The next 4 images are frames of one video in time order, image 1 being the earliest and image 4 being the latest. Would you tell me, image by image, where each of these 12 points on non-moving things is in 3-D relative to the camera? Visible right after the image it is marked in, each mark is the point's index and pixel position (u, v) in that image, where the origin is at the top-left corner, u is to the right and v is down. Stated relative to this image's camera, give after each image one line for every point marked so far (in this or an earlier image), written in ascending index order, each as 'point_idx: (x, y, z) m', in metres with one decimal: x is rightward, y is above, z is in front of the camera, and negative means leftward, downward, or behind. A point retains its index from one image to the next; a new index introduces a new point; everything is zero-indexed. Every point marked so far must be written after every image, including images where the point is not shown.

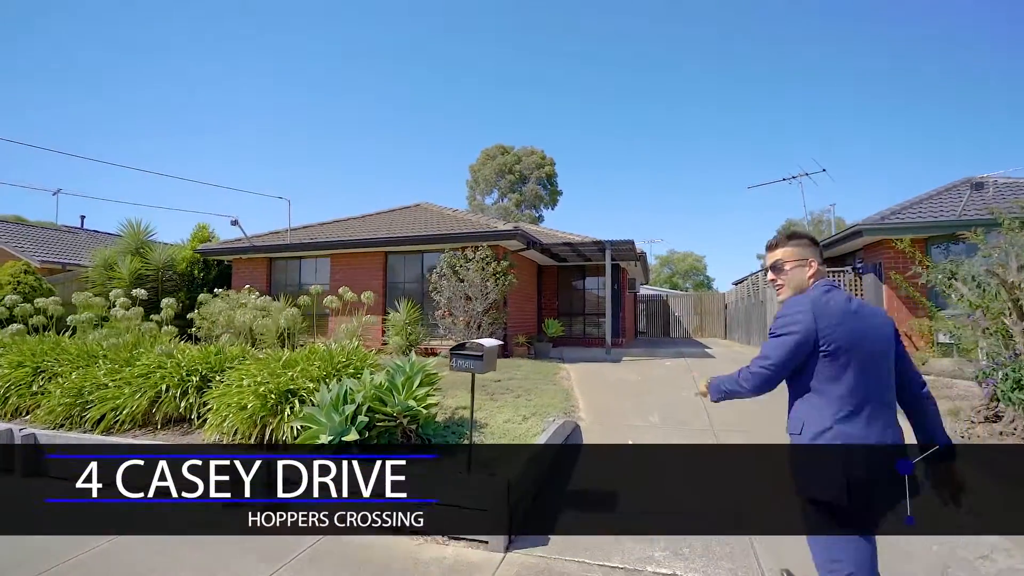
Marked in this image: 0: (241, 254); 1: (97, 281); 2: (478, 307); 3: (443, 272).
0: (-6.6, +0.8, +11.7) m
1: (-10.3, +0.1, +12.1) m
2: (-0.7, -0.4, +9.2) m
3: (-1.4, +0.3, +9.4) m
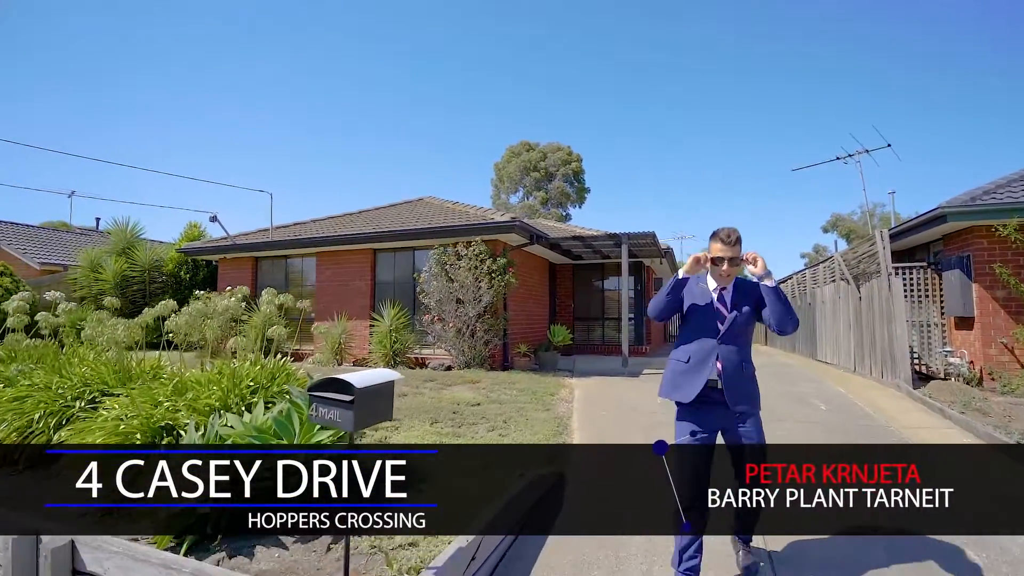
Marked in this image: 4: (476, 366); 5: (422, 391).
0: (-6.4, +0.8, +10.8) m
1: (-10.1, +0.1, +11.4) m
2: (-0.7, -0.4, +7.9) m
3: (-1.4, +0.3, +8.2) m
4: (-0.6, -1.3, +8.1) m
5: (-1.2, -1.4, +6.4) m
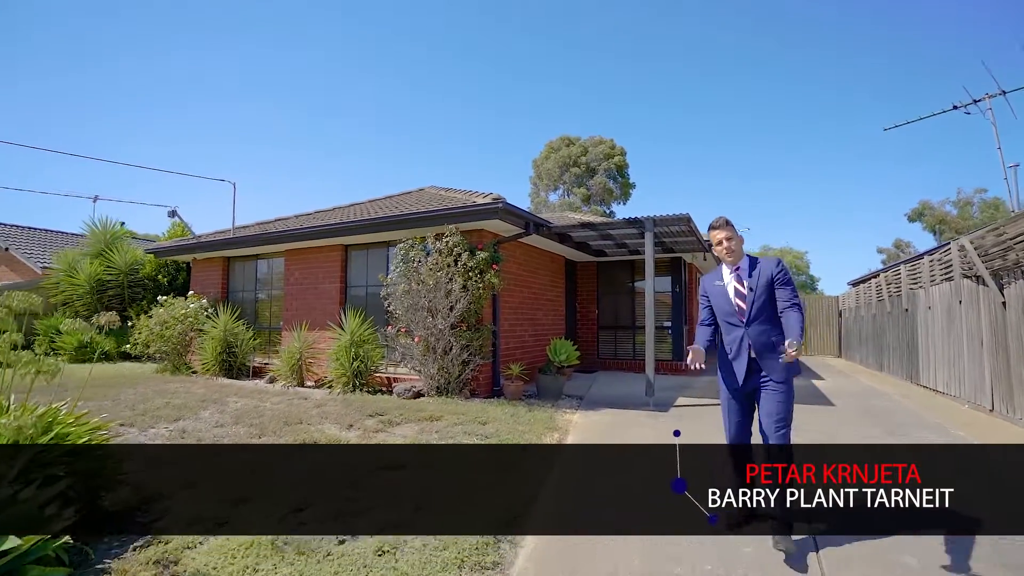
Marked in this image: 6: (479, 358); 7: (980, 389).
0: (-6.3, +0.7, +9.6) m
1: (-9.9, 0.0, +10.6) m
2: (-0.9, -0.4, +6.1) m
3: (-1.5, +0.2, +6.5) m
4: (-0.8, -1.3, +6.3) m
5: (-1.6, -1.4, +4.7) m
6: (-0.4, -0.9, +6.3) m
7: (+5.2, -1.1, +5.4) m
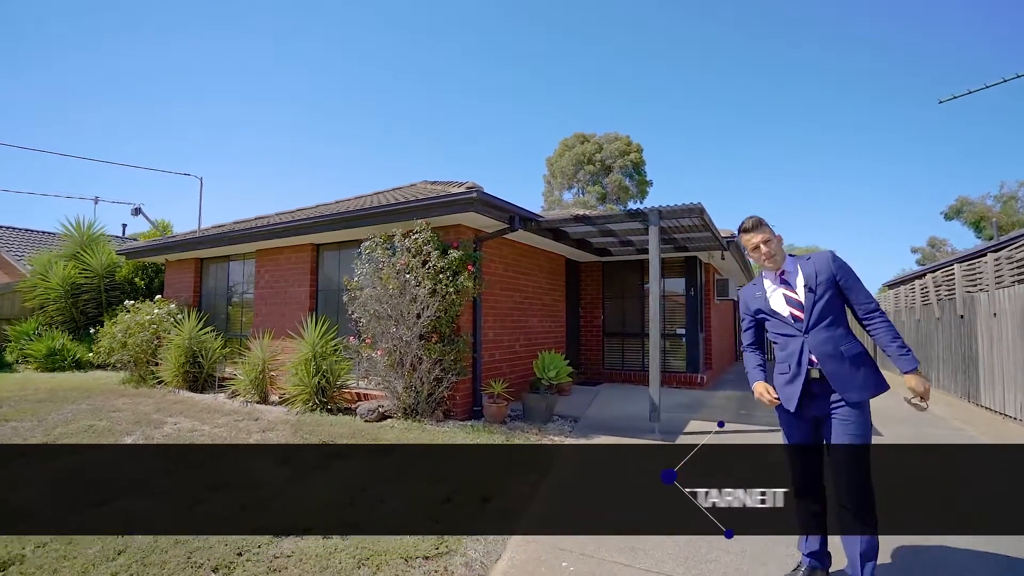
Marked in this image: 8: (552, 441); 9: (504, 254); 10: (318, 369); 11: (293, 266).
0: (-6.4, +0.6, +8.9) m
1: (-9.9, -0.1, +10.0) m
2: (-1.1, -0.5, +5.3) m
3: (-1.7, +0.2, +5.6) m
4: (-1.0, -1.4, +5.4) m
5: (-1.8, -1.4, +3.8) m
6: (-0.7, -1.0, +5.4) m
7: (+5.0, -1.2, +4.3) m
8: (+0.4, -1.5, +4.8) m
9: (-0.1, +0.4, +6.5) m
10: (-2.3, -1.0, +5.9) m
11: (-3.3, +0.3, +7.3) m
